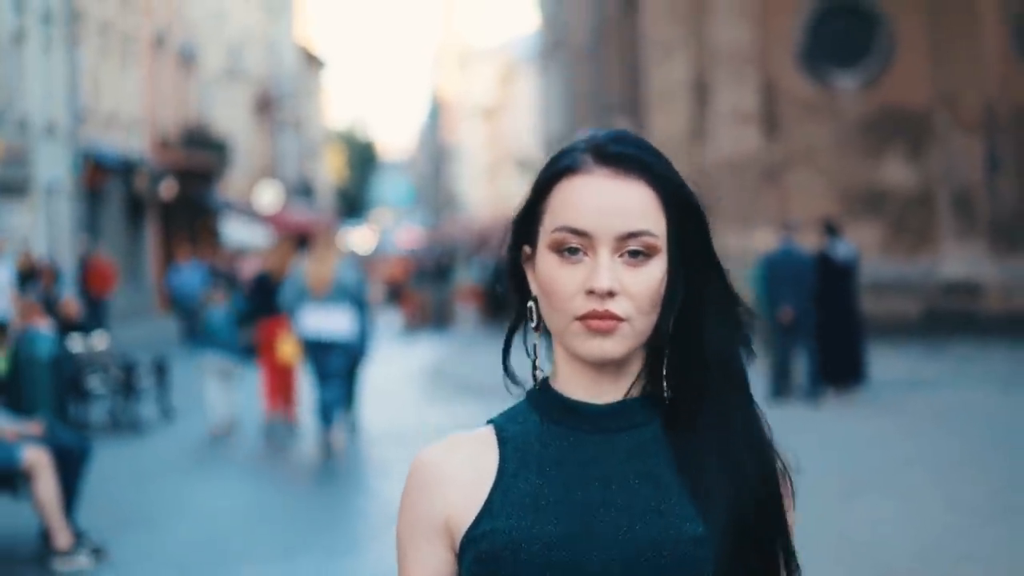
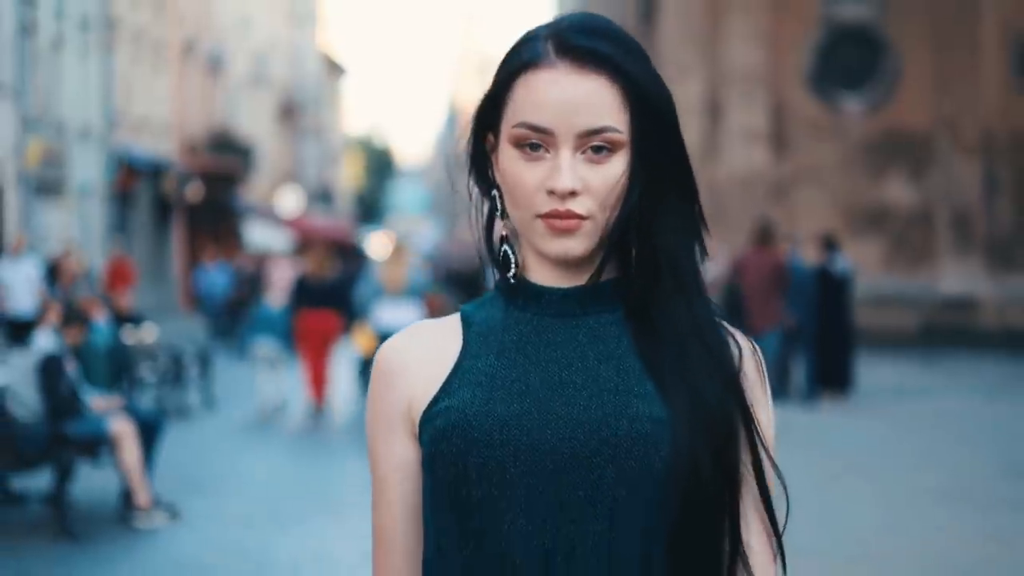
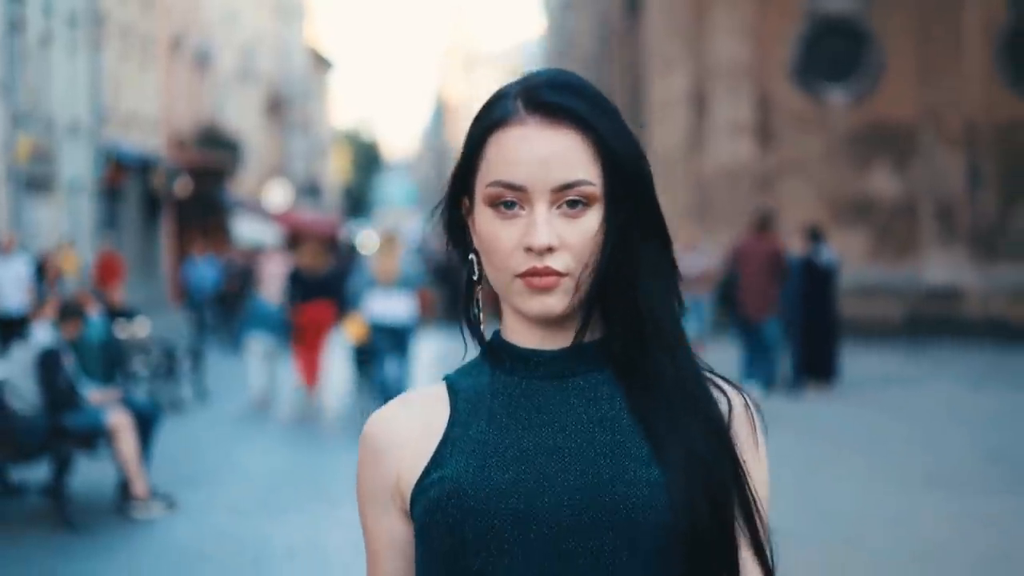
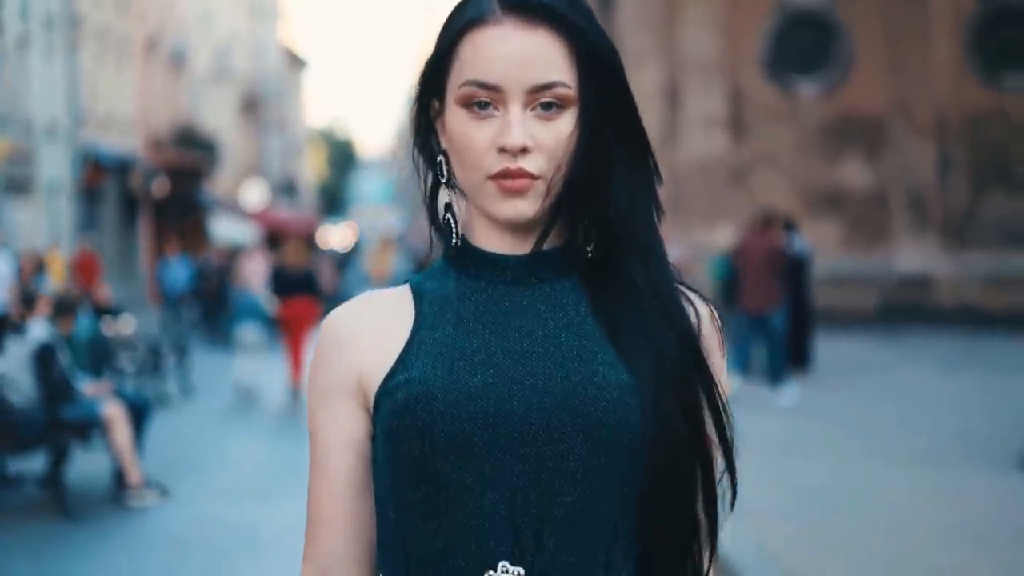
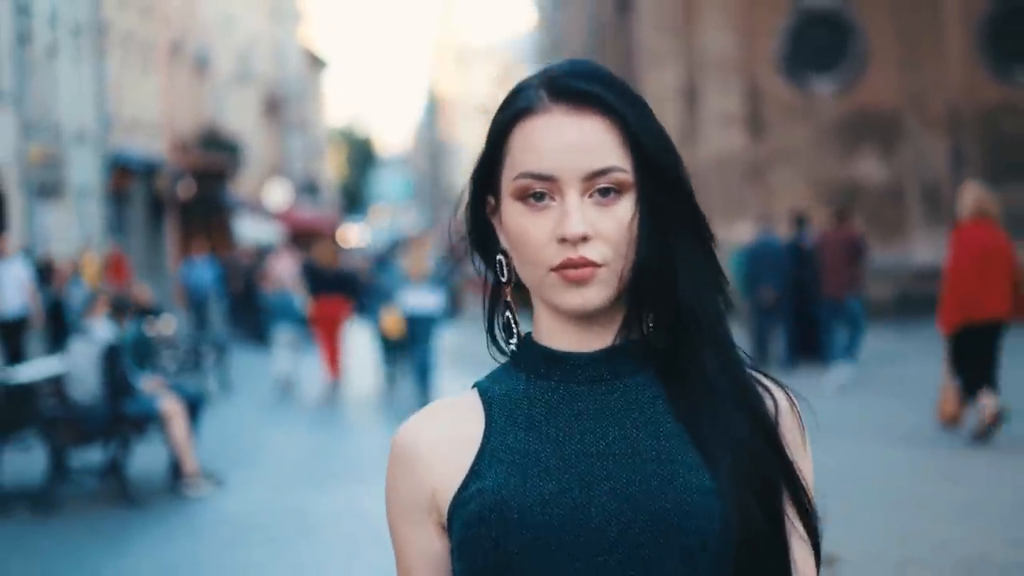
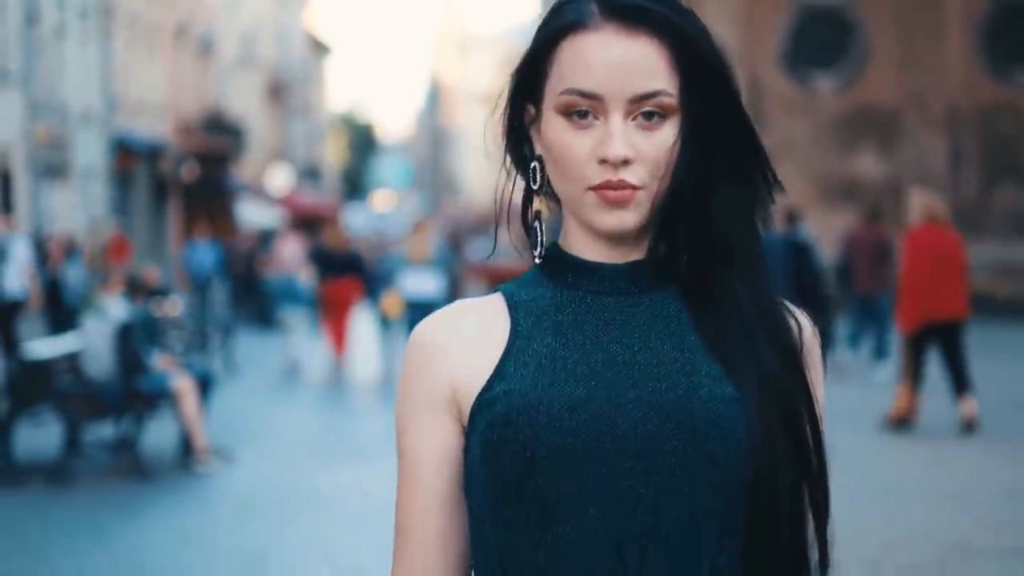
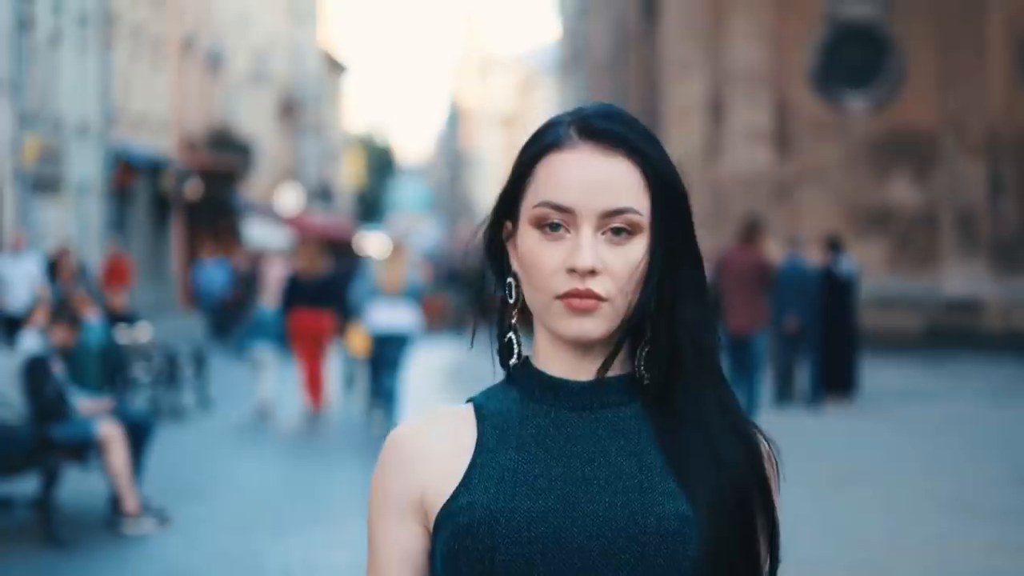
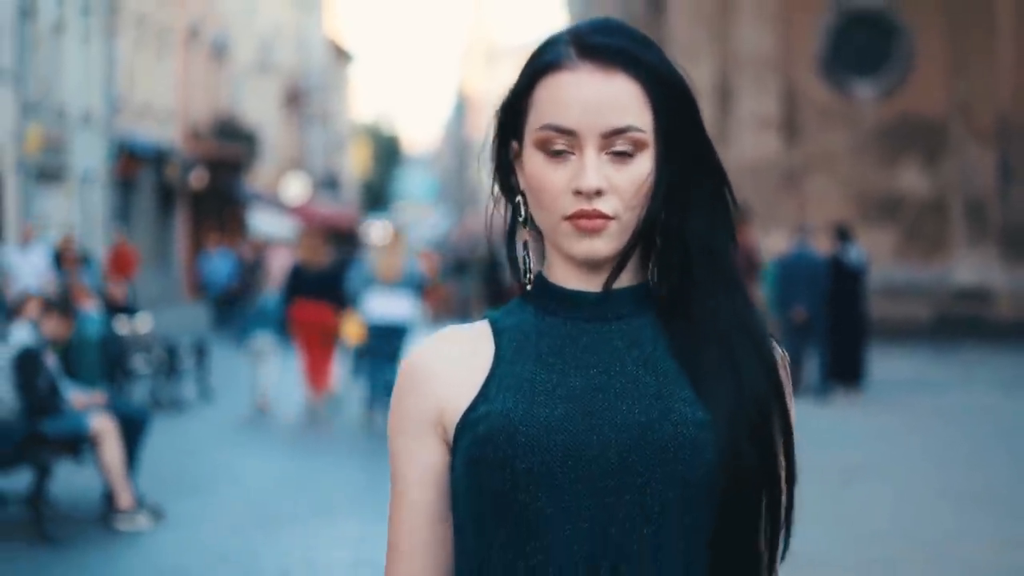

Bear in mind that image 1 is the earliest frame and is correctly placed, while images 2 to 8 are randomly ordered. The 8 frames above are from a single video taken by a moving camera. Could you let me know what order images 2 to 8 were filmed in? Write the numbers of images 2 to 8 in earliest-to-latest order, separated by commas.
8, 7, 2, 3, 4, 5, 6
